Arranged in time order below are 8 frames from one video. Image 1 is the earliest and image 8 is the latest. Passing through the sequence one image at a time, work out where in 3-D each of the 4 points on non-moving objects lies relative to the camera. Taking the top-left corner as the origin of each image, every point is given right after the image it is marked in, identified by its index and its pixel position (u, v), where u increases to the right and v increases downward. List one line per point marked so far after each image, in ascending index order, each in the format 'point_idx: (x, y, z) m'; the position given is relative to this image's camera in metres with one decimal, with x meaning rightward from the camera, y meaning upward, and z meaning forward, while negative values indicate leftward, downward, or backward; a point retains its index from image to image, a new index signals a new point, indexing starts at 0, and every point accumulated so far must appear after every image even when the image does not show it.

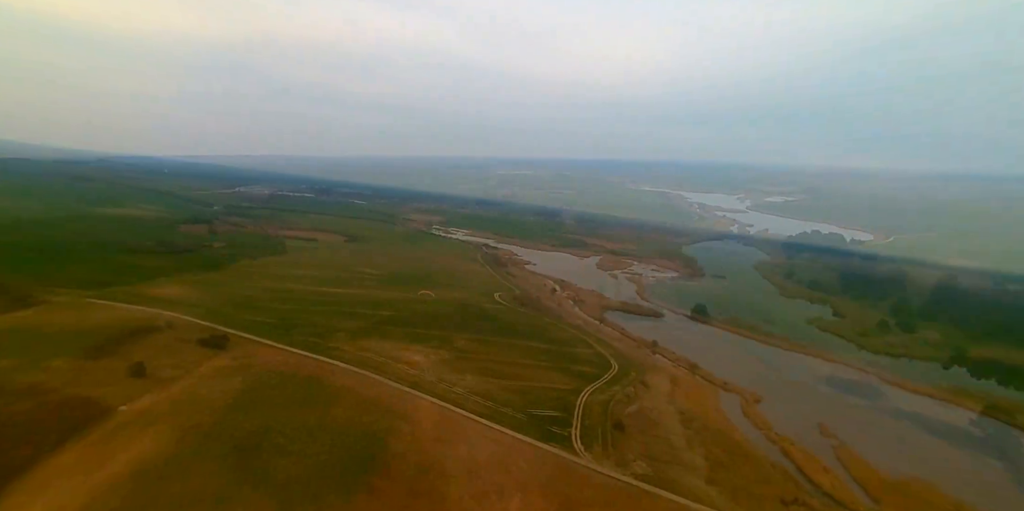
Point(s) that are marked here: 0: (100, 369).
0: (-17.4, -4.8, +18.6) m
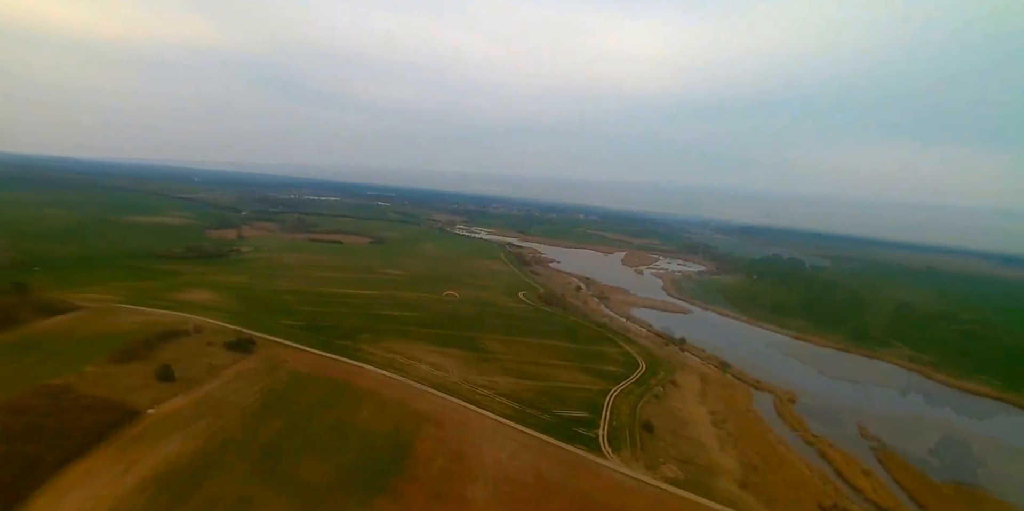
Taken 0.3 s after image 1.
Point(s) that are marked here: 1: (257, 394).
0: (-16.4, -5.0, +19.0) m
1: (-11.4, -6.2, +20.1) m
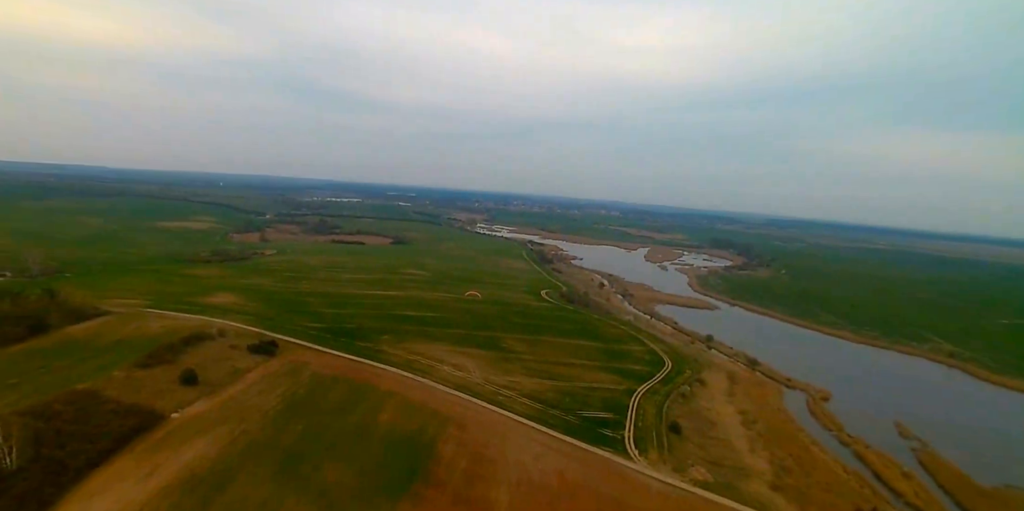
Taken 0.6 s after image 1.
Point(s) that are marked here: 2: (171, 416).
0: (-15.4, -5.3, +19.3) m
1: (-10.4, -6.3, +20.2) m
2: (-12.8, -6.1, +16.9) m
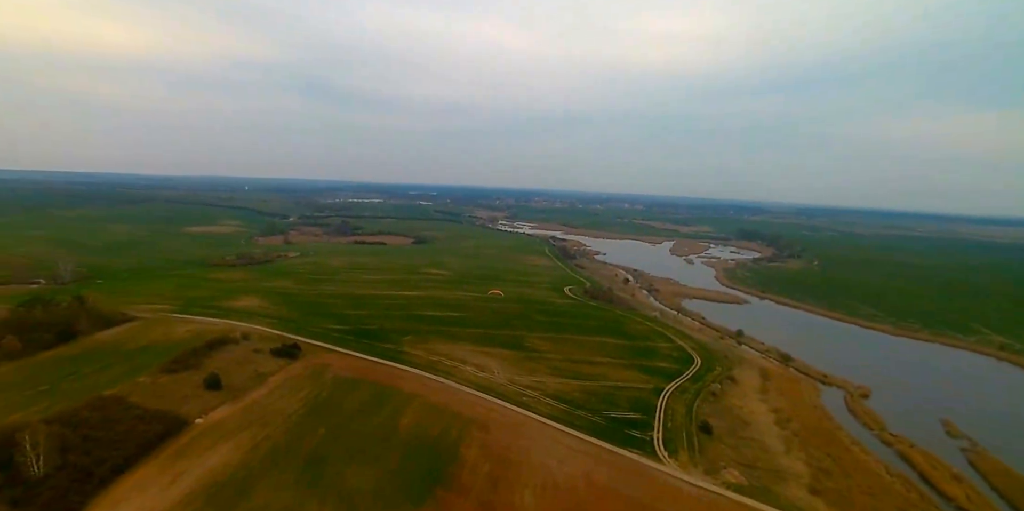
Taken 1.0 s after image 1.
0: (-14.5, -5.5, +19.5) m
1: (-9.4, -6.5, +20.2) m
2: (-11.9, -6.3, +17.0) m
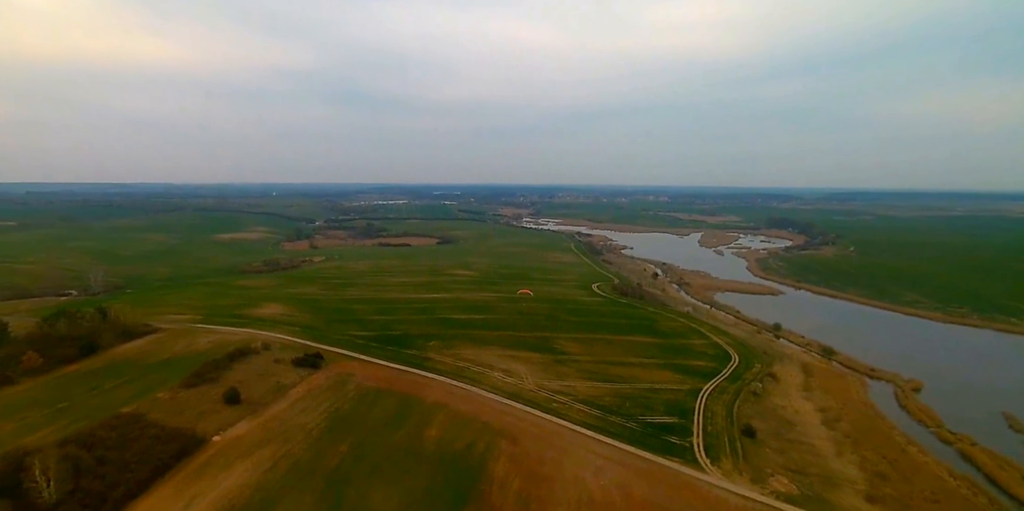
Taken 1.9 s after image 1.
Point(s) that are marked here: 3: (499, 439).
0: (-13.2, -6.0, +19.1) m
1: (-8.1, -6.8, +19.5) m
2: (-10.8, -6.7, +16.5) m
3: (-0.6, -8.1, +19.9) m
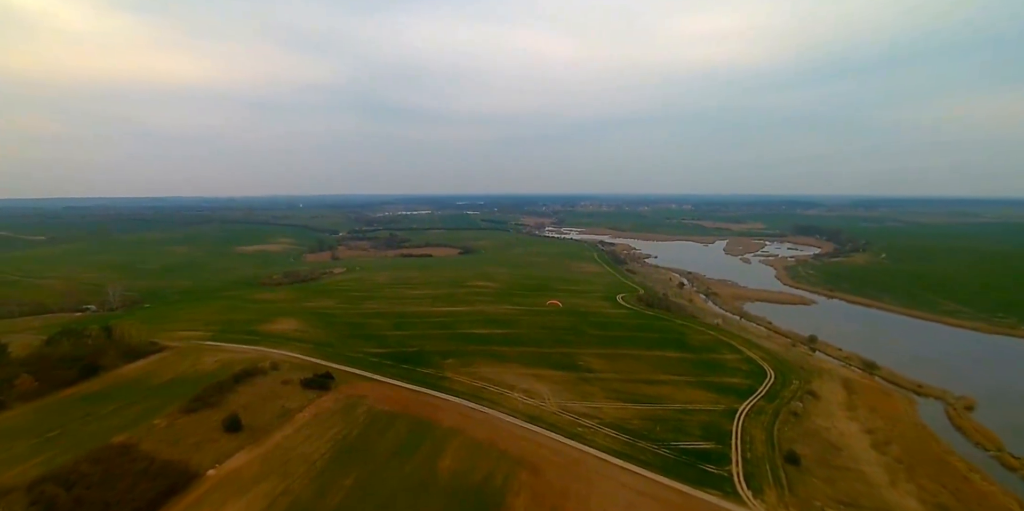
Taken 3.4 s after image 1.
0: (-12.4, -6.6, +18.1) m
1: (-7.3, -7.4, +18.2) m
2: (-10.1, -7.2, +15.3) m
3: (+0.3, -8.7, +18.3) m
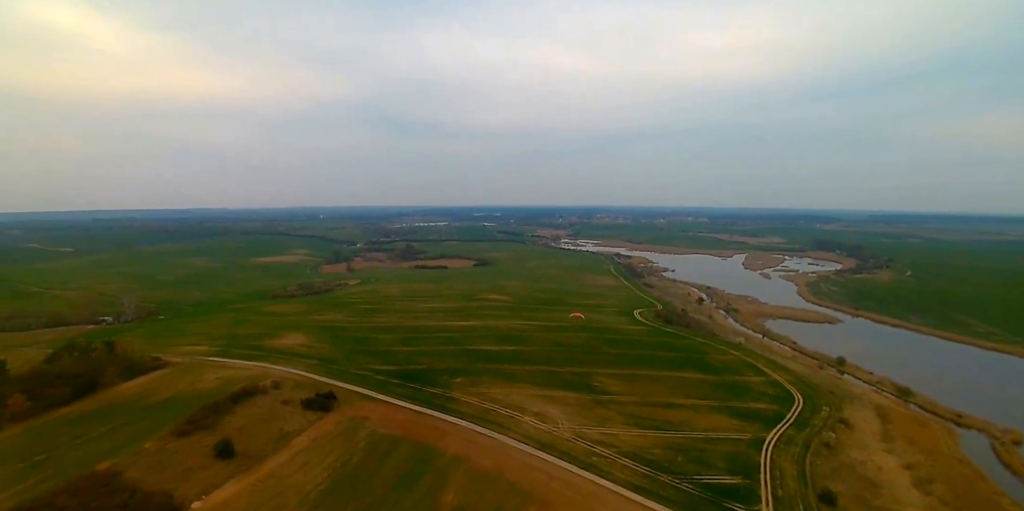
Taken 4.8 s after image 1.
0: (-12.0, -7.1, +17.3) m
1: (-6.9, -8.0, +17.2) m
2: (-9.8, -7.7, +14.4) m
3: (+0.6, -9.4, +16.9) m
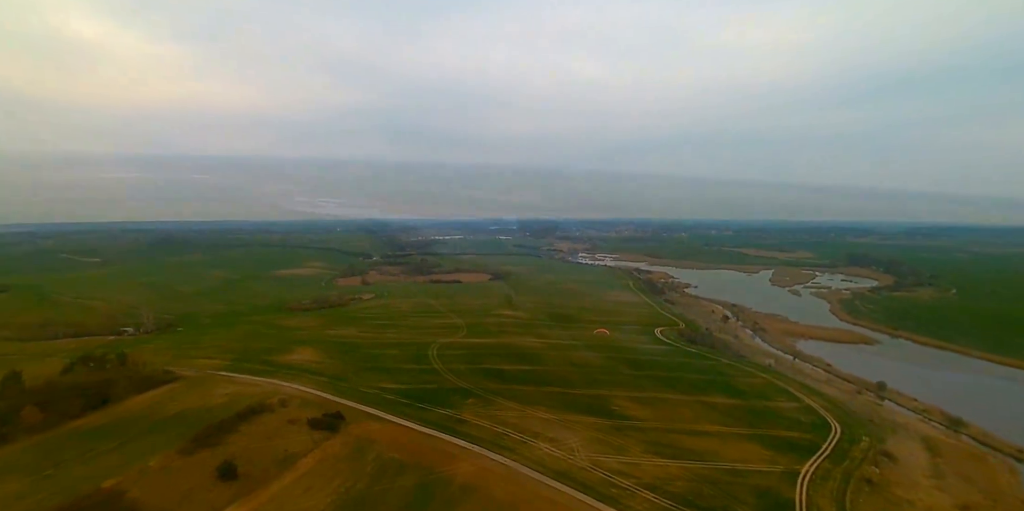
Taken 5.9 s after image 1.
0: (-11.6, -7.7, +17.1) m
1: (-6.4, -8.6, +16.7) m
2: (-9.6, -8.2, +14.1) m
3: (+1.0, -10.1, +15.9) m
